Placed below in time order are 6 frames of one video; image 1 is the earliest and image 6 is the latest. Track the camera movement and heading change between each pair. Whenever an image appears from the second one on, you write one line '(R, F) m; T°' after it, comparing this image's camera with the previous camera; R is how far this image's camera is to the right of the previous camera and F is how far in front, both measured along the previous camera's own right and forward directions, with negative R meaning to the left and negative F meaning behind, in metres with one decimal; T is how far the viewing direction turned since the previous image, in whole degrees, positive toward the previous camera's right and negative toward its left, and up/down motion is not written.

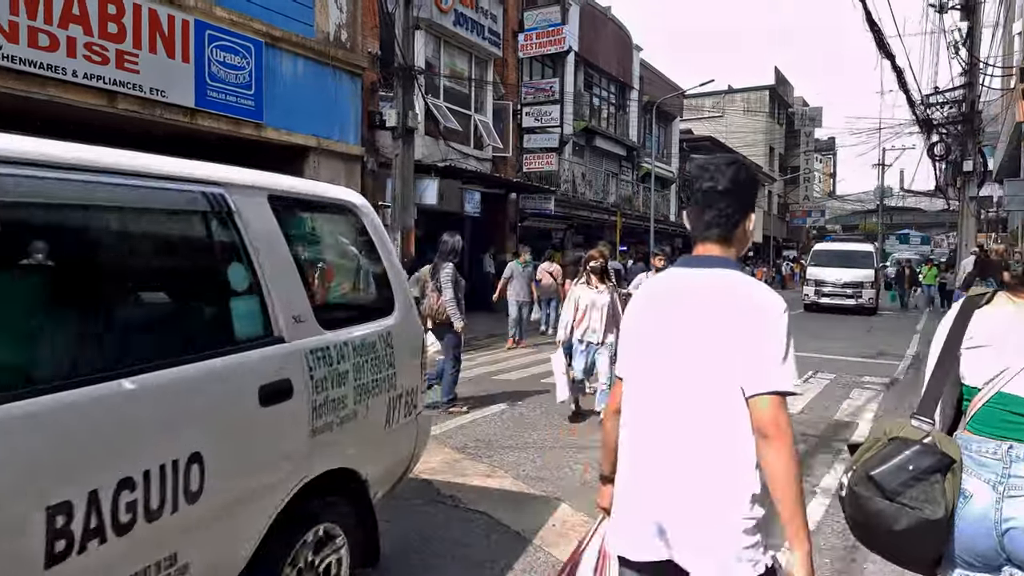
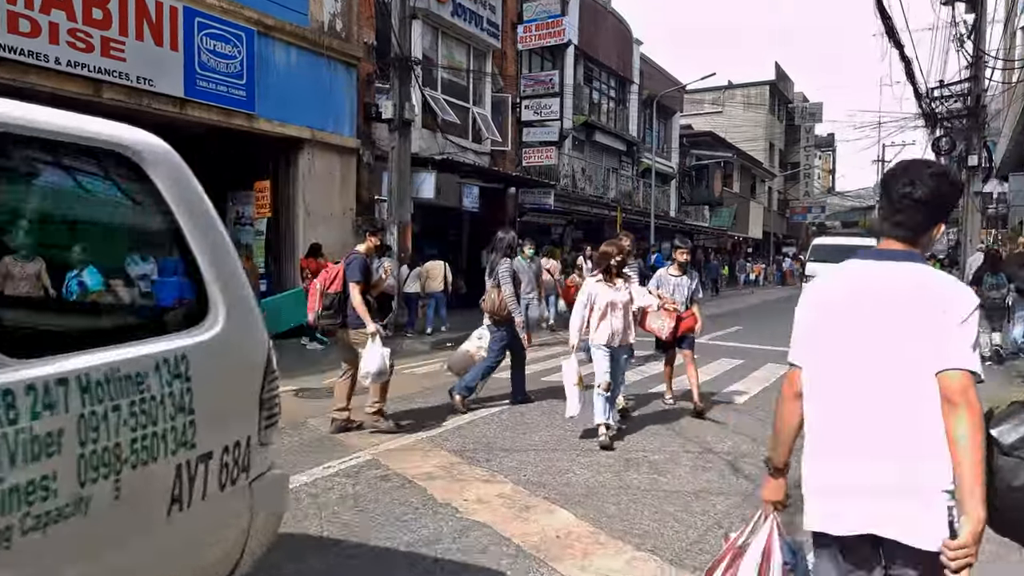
(0.0, +0.3) m; 0°
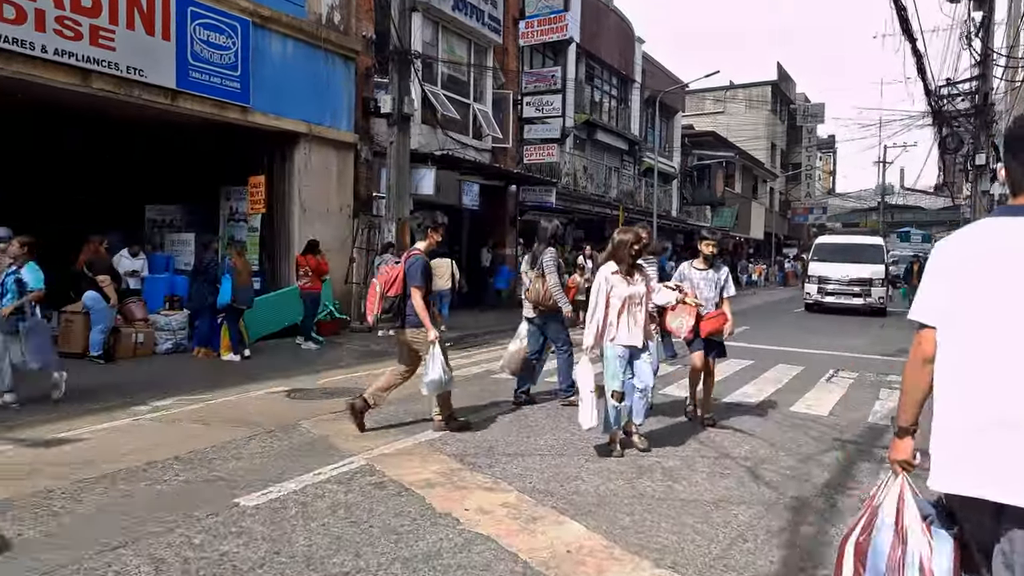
(0.0, +0.3) m; 0°
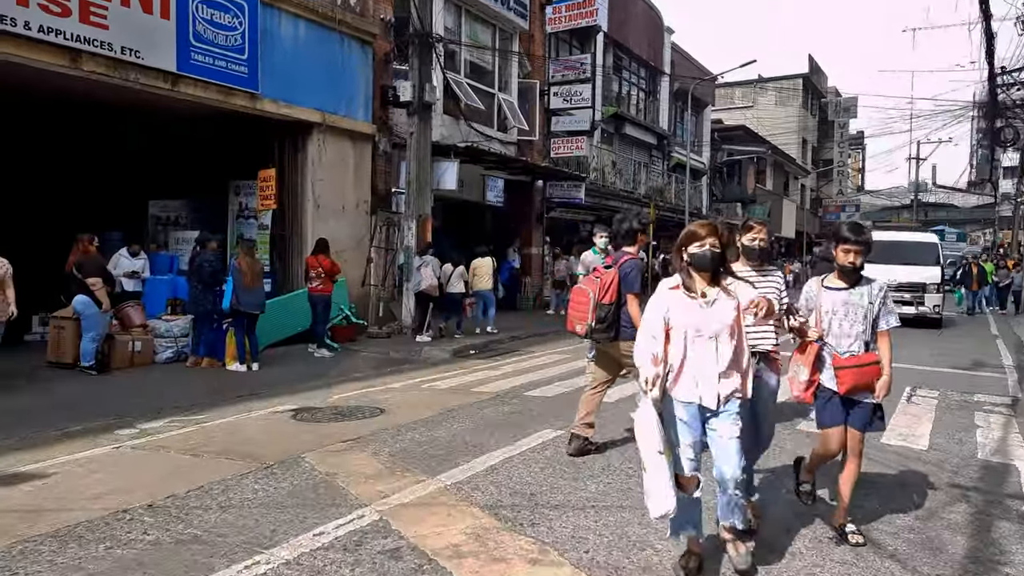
(-0.2, +1.0) m; -2°
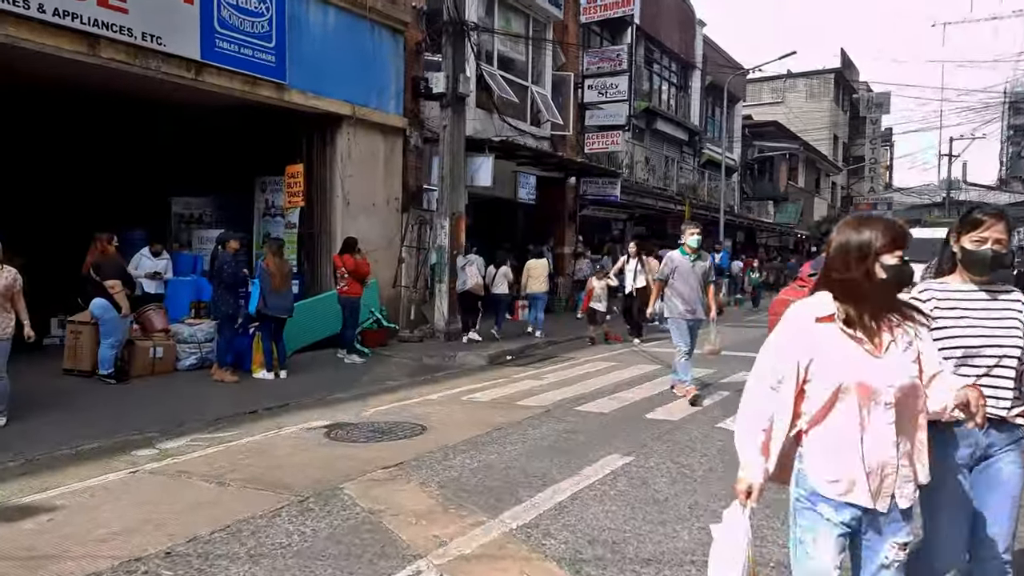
(-0.3, +0.7) m; -2°
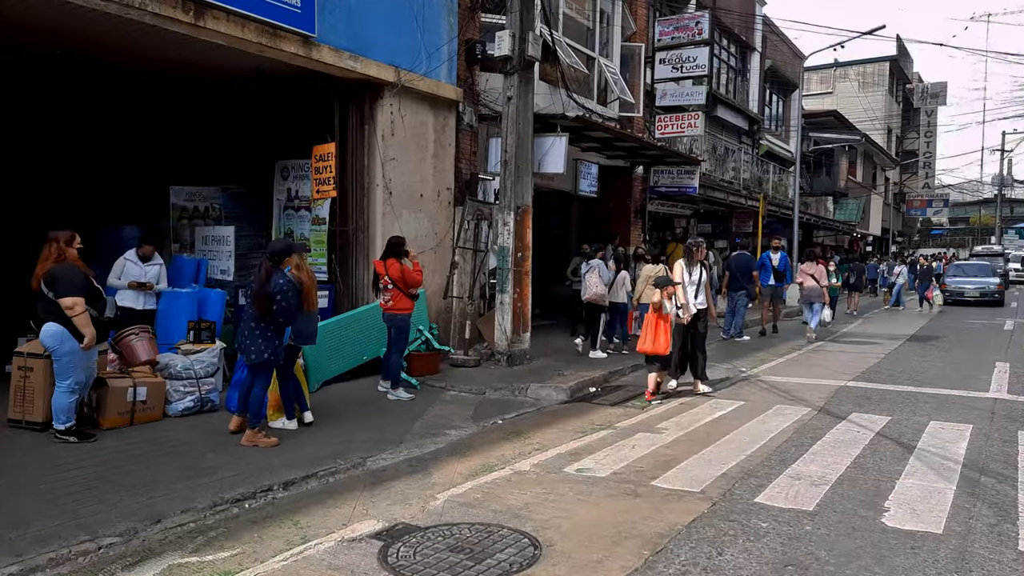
(-0.8, +2.5) m; -2°
